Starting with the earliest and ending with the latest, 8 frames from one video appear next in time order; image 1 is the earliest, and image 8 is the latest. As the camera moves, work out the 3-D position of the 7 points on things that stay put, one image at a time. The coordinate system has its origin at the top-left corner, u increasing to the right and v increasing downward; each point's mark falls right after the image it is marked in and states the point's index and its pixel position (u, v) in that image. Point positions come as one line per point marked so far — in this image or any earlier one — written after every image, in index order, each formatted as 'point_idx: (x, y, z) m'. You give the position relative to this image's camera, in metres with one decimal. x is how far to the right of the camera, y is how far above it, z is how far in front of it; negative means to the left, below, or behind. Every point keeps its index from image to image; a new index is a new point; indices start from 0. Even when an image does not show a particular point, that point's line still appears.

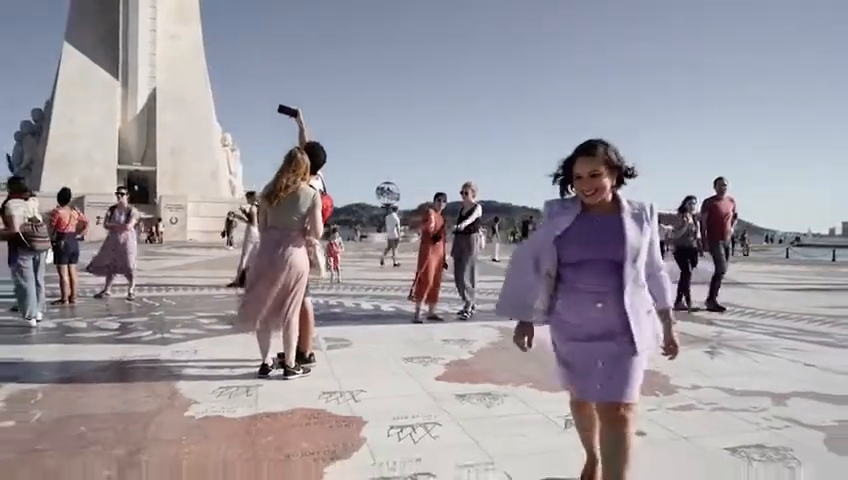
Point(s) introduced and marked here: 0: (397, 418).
0: (-0.2, -1.2, +4.0) m
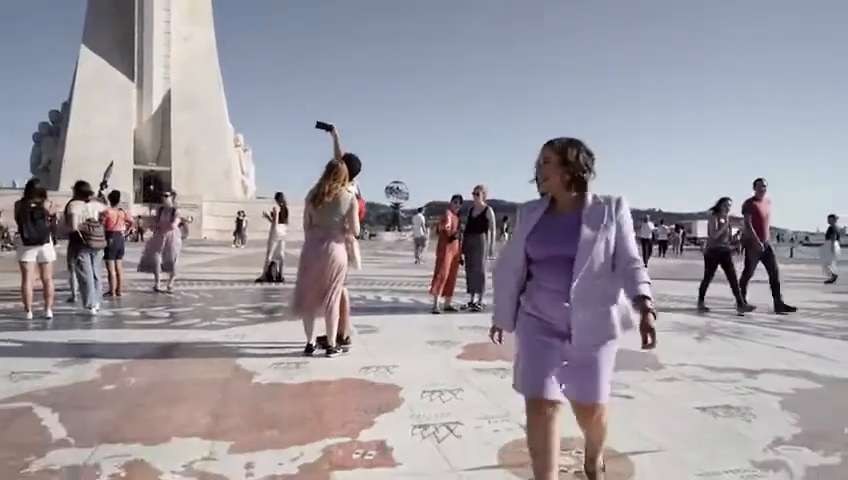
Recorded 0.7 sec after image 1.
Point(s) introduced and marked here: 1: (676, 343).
0: (0.0, -1.2, +4.8) m
1: (+2.8, -1.2, +6.7) m
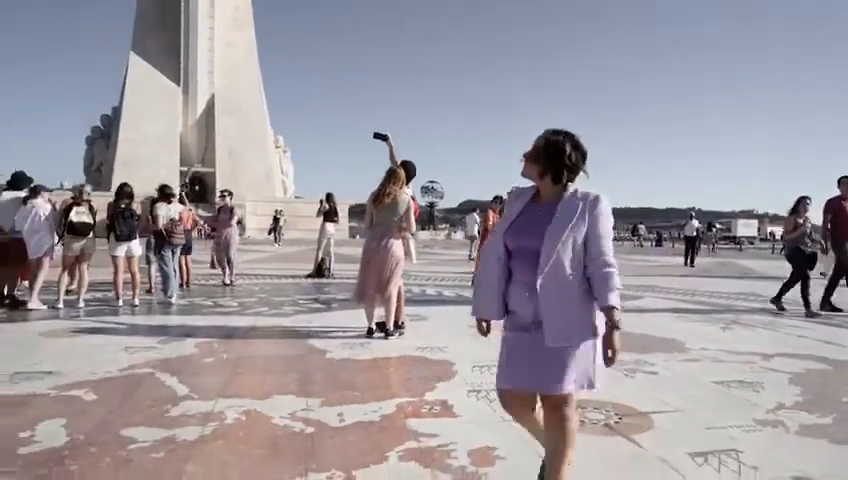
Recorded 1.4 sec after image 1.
0: (+0.5, -1.1, +5.5) m
1: (+3.4, -1.1, +7.3) m
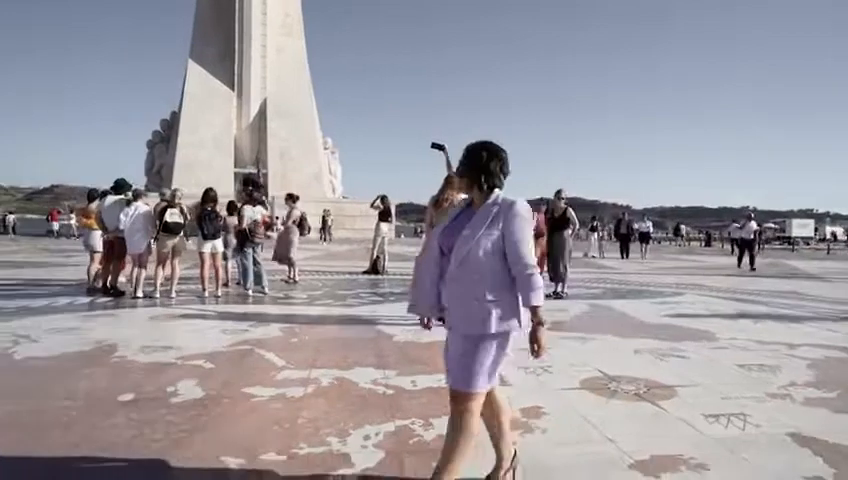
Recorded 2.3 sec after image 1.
0: (+1.1, -1.1, +6.3) m
1: (+4.1, -1.1, +7.8) m
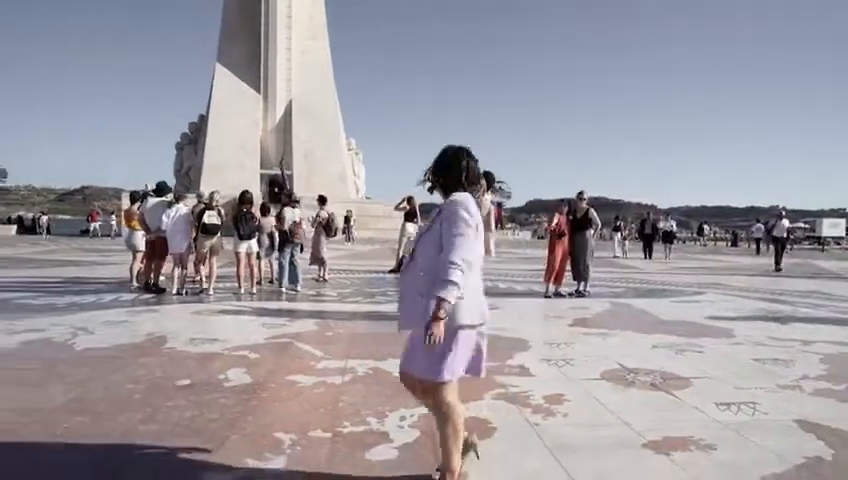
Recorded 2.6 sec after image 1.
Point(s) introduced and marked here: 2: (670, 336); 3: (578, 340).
0: (+1.4, -1.1, +6.6) m
1: (+4.4, -1.1, +8.0) m
2: (+2.8, -1.1, +6.9) m
3: (+1.7, -1.1, +6.6) m
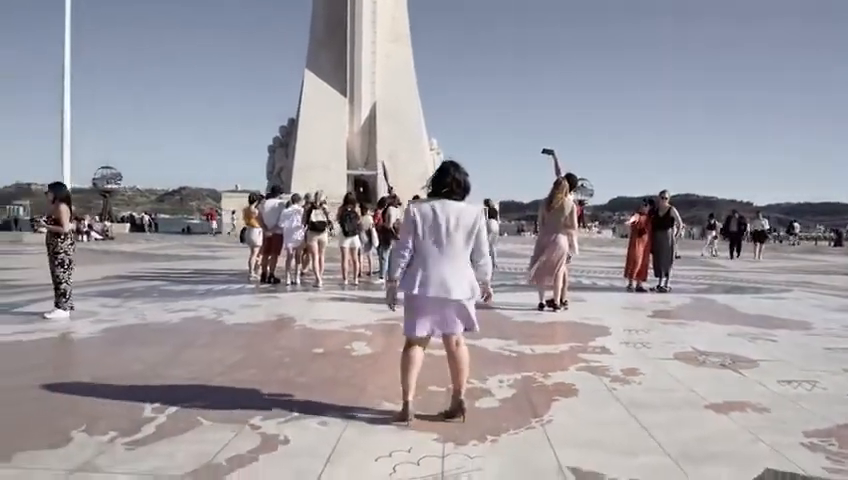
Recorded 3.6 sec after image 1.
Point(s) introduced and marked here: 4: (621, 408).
0: (+2.5, -1.1, +7.3) m
1: (+5.7, -1.1, +8.3) m
2: (+4.0, -1.1, +7.4) m
3: (+2.8, -1.1, +7.2) m
4: (+1.4, -1.2, +4.1) m
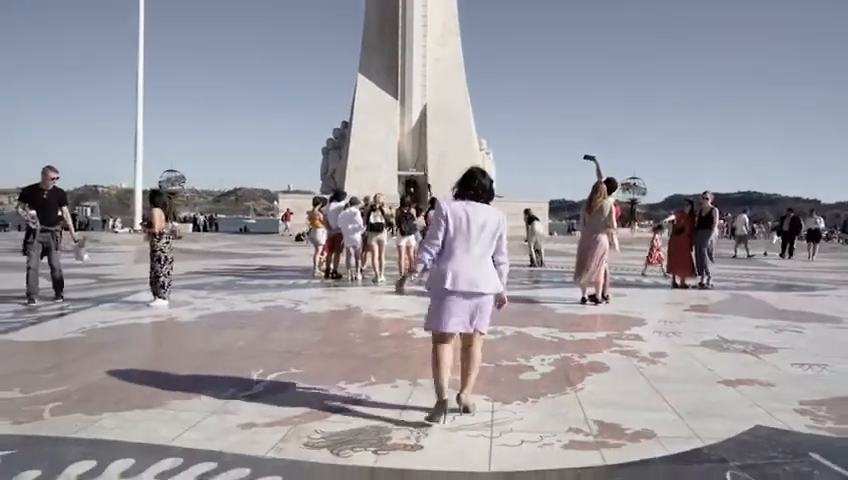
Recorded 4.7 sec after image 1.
0: (+3.2, -1.1, +7.9) m
1: (+6.4, -1.1, +8.7) m
2: (+4.7, -1.1, +7.9) m
3: (+3.5, -1.0, +7.8) m
4: (+1.8, -1.2, +4.9) m
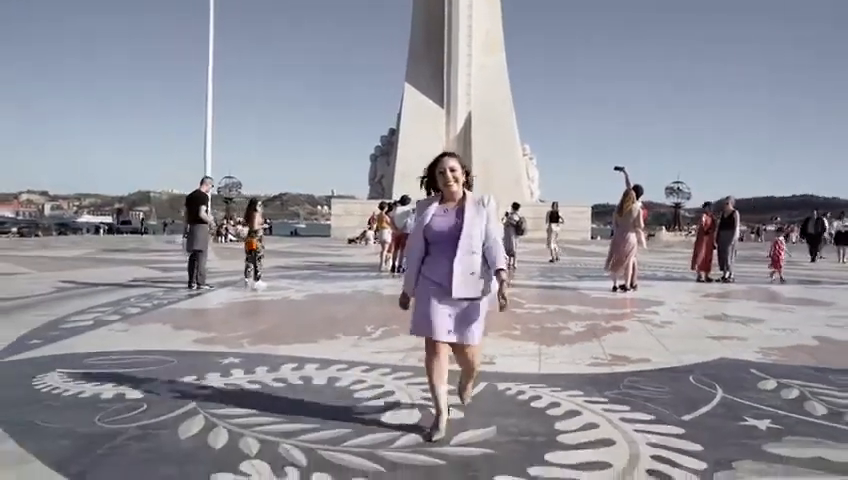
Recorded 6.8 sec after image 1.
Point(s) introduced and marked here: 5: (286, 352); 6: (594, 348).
0: (+4.1, -1.0, +9.6) m
1: (+7.4, -1.0, +10.1) m
2: (+5.6, -1.0, +9.5) m
3: (+4.4, -1.0, +9.5) m
4: (+2.5, -1.1, +6.7) m
5: (-1.3, -1.1, +5.8) m
6: (+1.7, -1.1, +6.0) m
